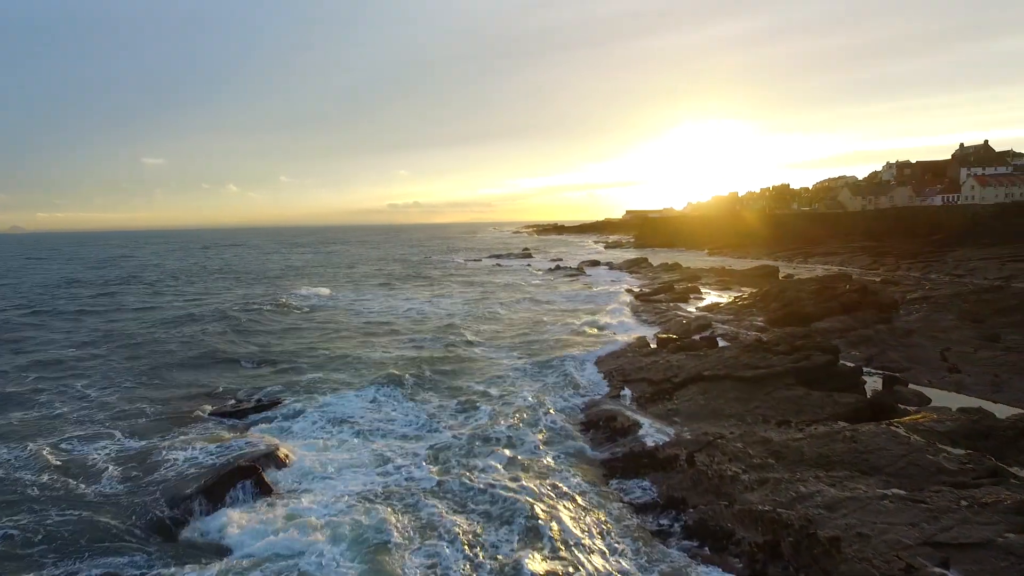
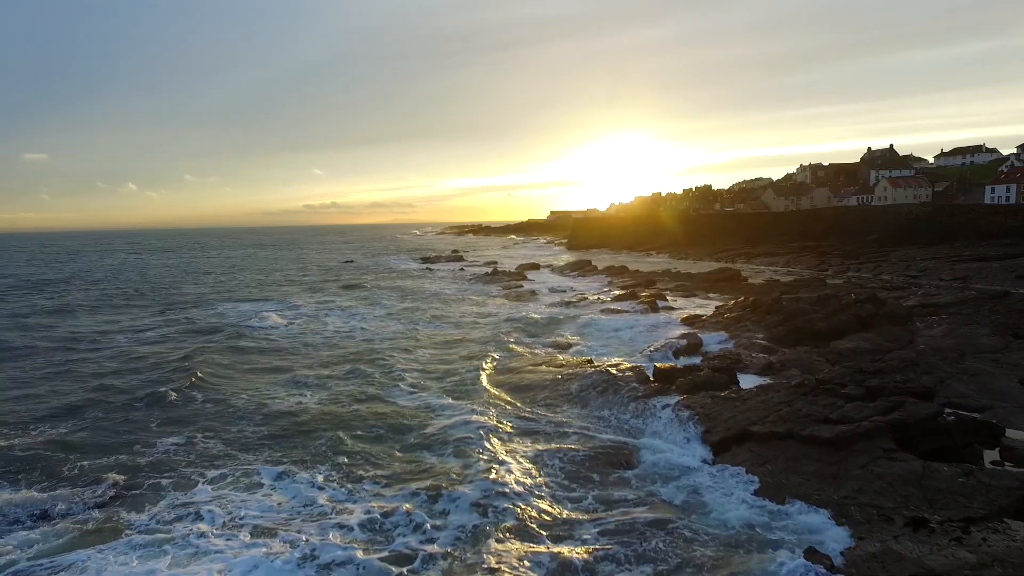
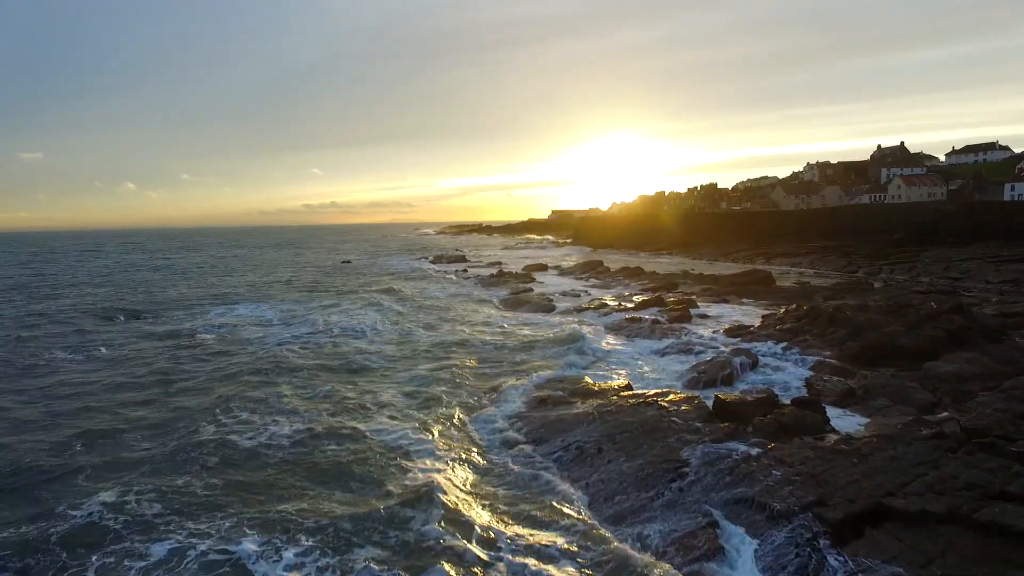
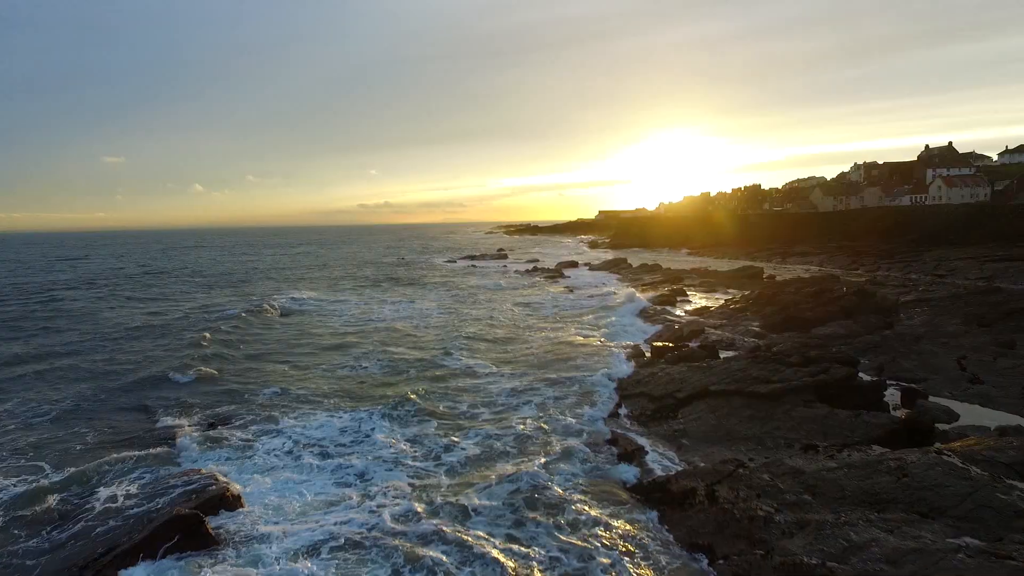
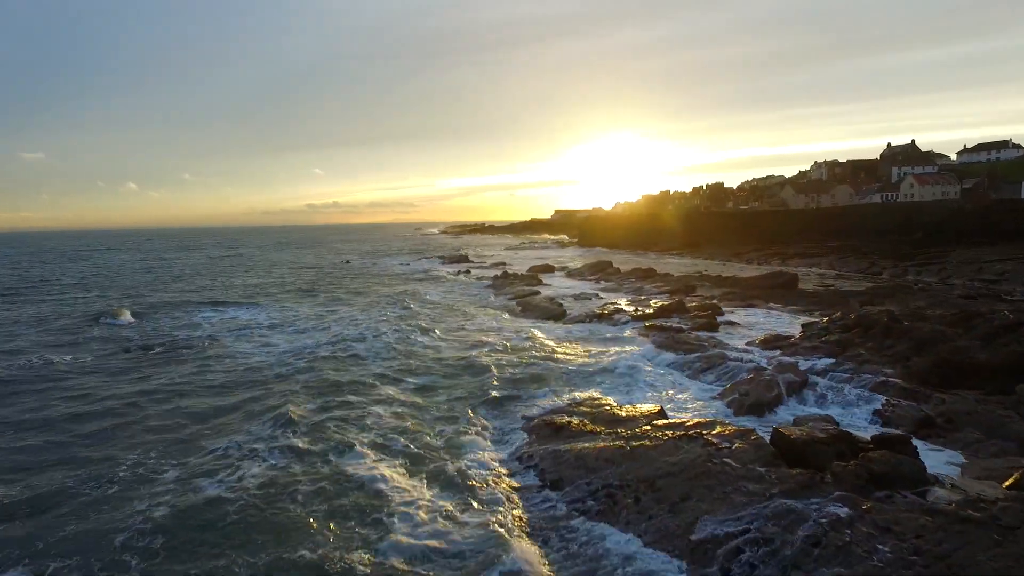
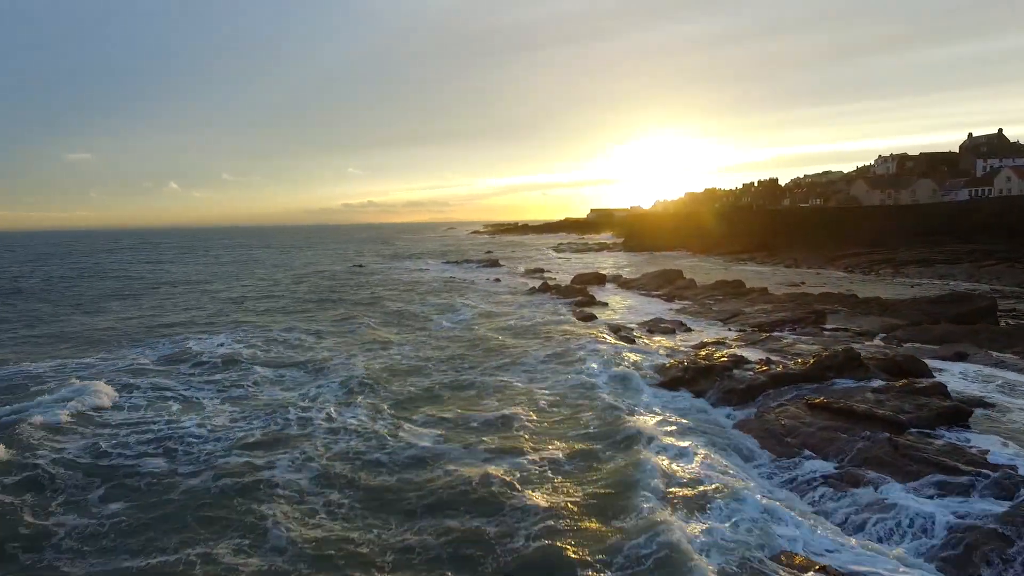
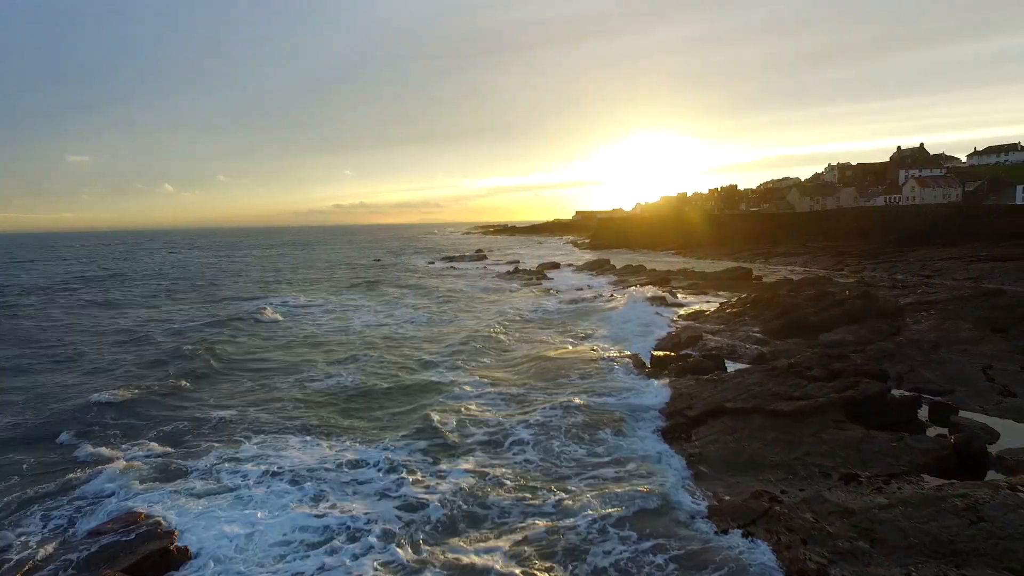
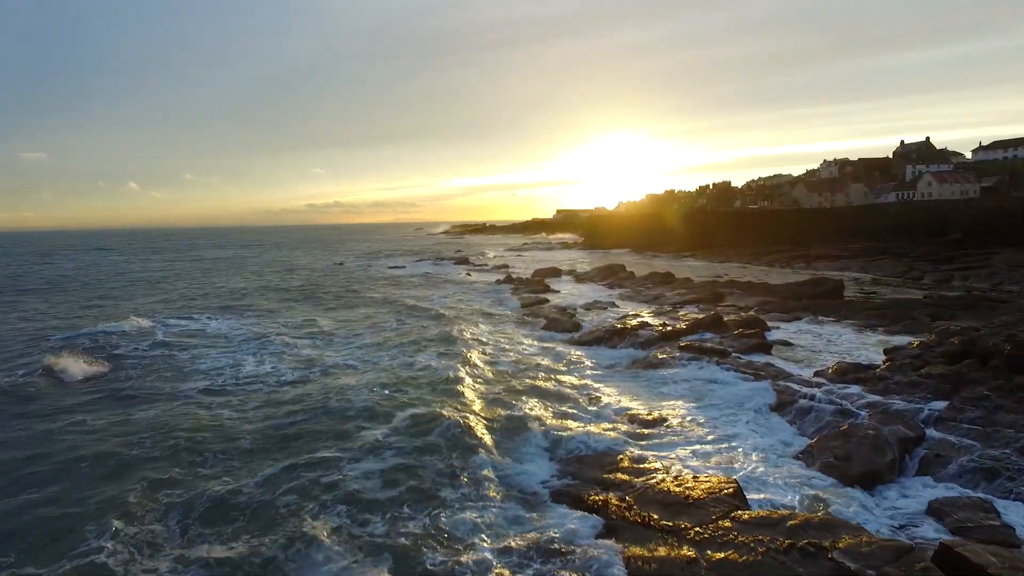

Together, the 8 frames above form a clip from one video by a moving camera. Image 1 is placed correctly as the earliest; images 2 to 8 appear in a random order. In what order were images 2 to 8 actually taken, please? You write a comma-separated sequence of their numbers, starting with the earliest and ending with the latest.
4, 7, 2, 3, 5, 8, 6
